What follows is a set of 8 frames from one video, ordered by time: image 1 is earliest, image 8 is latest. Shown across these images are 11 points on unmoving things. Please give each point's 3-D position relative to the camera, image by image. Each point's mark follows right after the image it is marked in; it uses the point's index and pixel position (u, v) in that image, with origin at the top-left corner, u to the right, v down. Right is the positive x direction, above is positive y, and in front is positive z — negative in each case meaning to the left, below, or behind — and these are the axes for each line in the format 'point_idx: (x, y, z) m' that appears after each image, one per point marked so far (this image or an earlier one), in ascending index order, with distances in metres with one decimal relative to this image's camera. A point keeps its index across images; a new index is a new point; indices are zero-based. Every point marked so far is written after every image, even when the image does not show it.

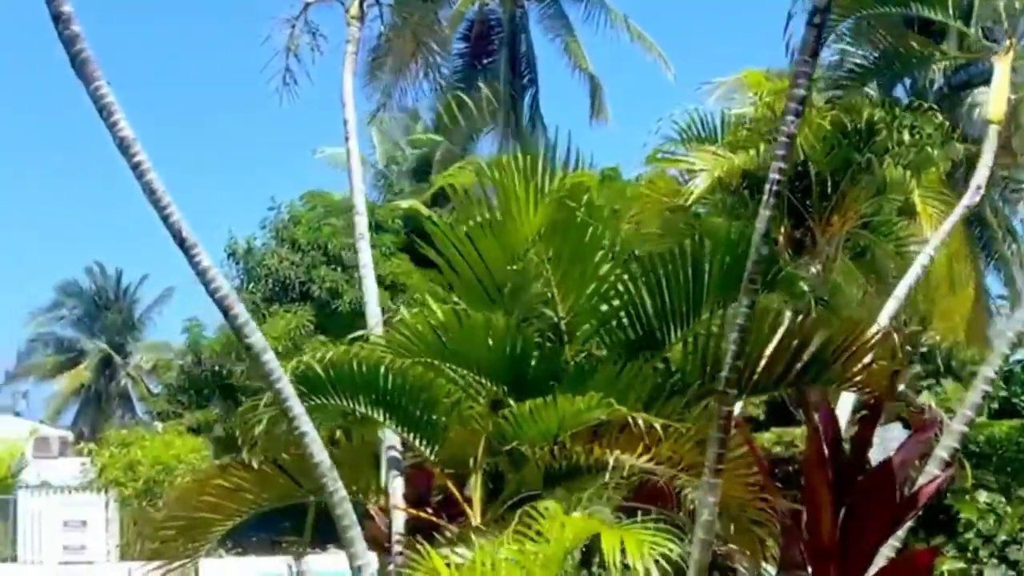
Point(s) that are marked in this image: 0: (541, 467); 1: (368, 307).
0: (+0.1, -0.6, +3.9) m
1: (-0.6, -0.1, +4.9) m
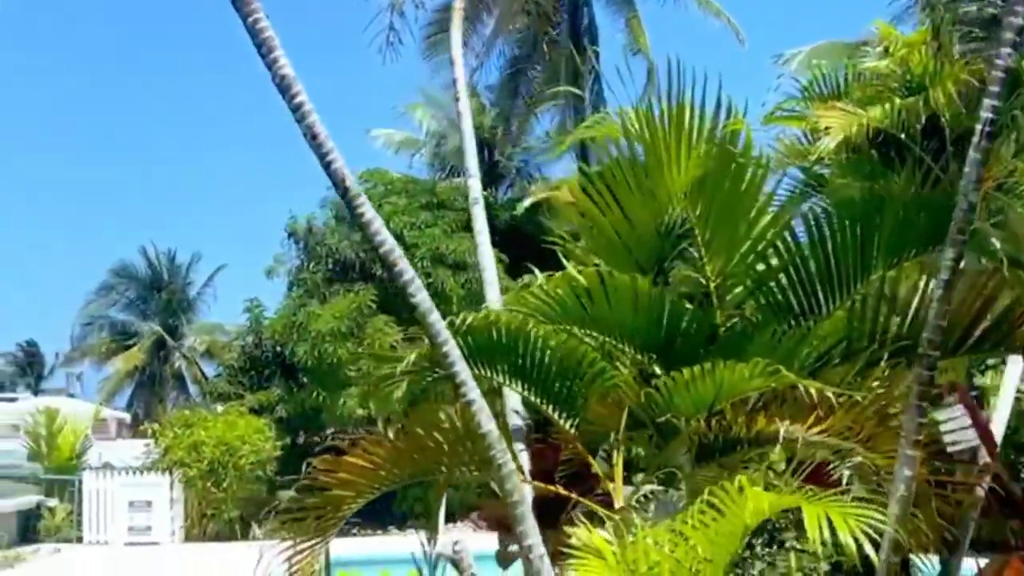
0: (+0.6, -0.5, +3.7) m
1: (-0.1, 0.0, +4.7) m
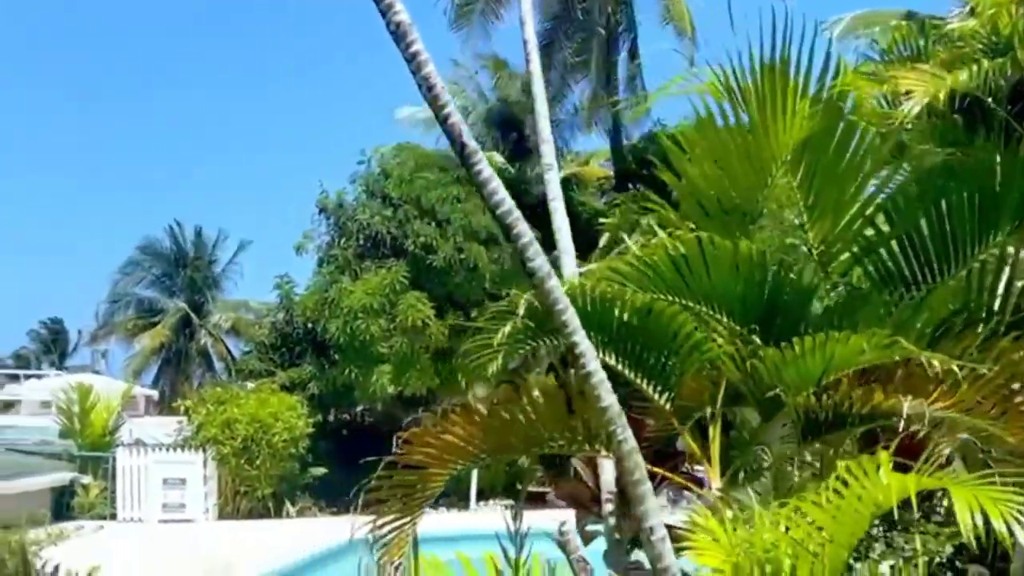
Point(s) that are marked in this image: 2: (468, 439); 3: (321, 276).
0: (+0.9, -0.4, +3.5) m
1: (+0.2, +0.1, +4.5) m
2: (-0.1, -0.5, +3.4) m
3: (-2.6, +0.2, +15.0) m
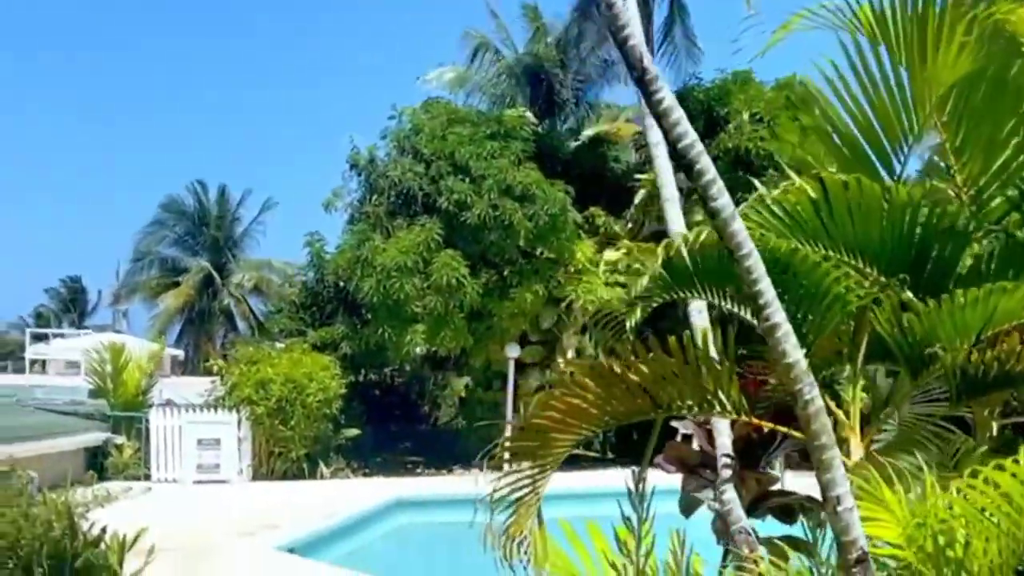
0: (+1.3, -0.2, +3.2) m
1: (+0.6, +0.3, +4.2) m
2: (+0.2, -0.3, +3.1) m
3: (-2.1, +0.7, +14.7) m
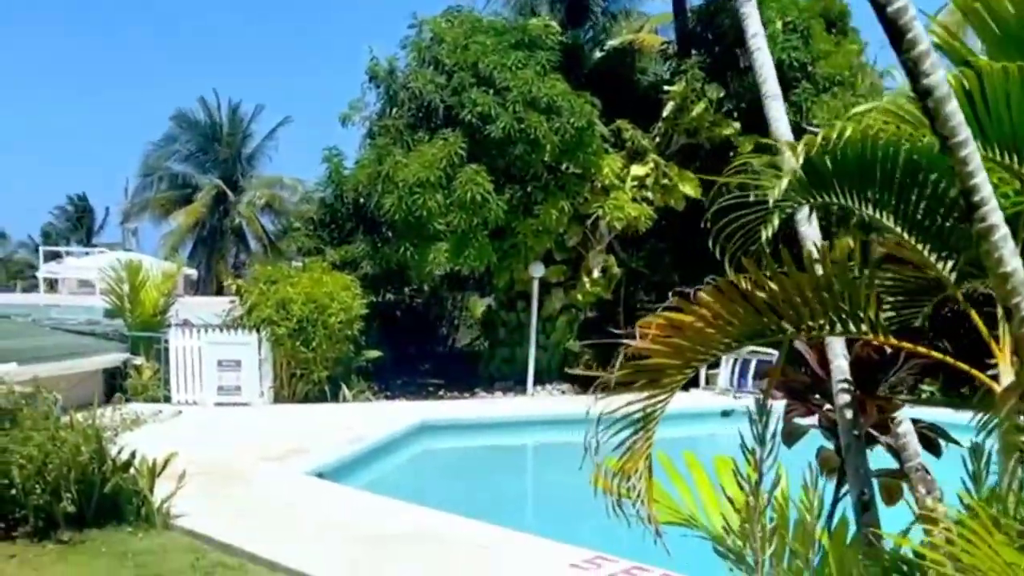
0: (+1.5, 0.0, +2.8) m
1: (+0.9, +0.6, +3.8) m
2: (+0.5, -0.1, +2.7) m
3: (-1.8, +1.8, +14.2) m
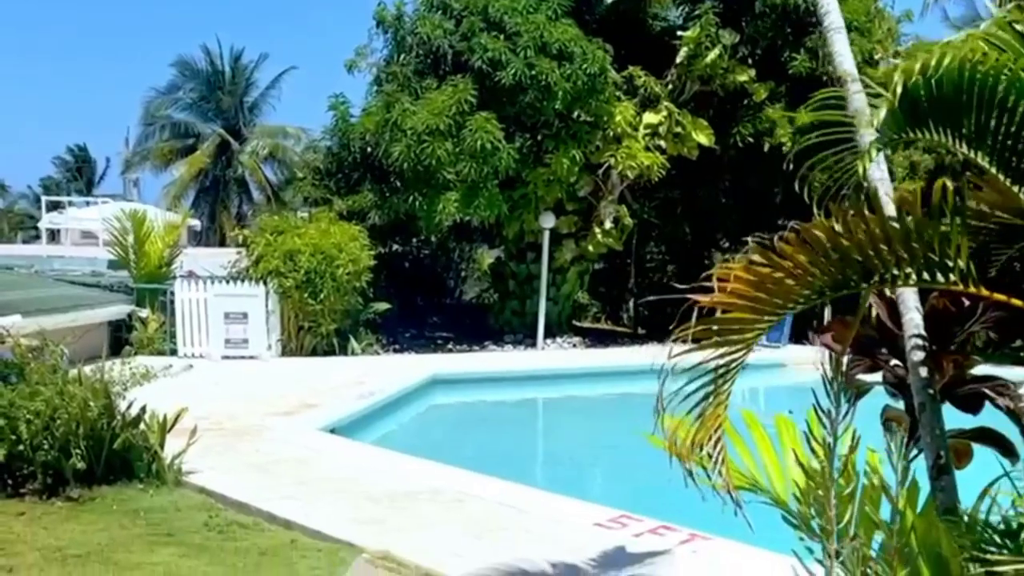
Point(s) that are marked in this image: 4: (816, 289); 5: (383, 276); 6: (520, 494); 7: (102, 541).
0: (+1.7, +0.1, +2.6) m
1: (+1.0, +0.8, +3.5) m
2: (+0.6, 0.0, +2.5) m
3: (-1.7, +2.4, +13.9) m
4: (+0.7, 0.0, +2.5) m
5: (-1.8, +0.2, +15.8) m
6: (+0.1, -1.2, +6.5) m
7: (-2.0, -1.3, +5.6) m
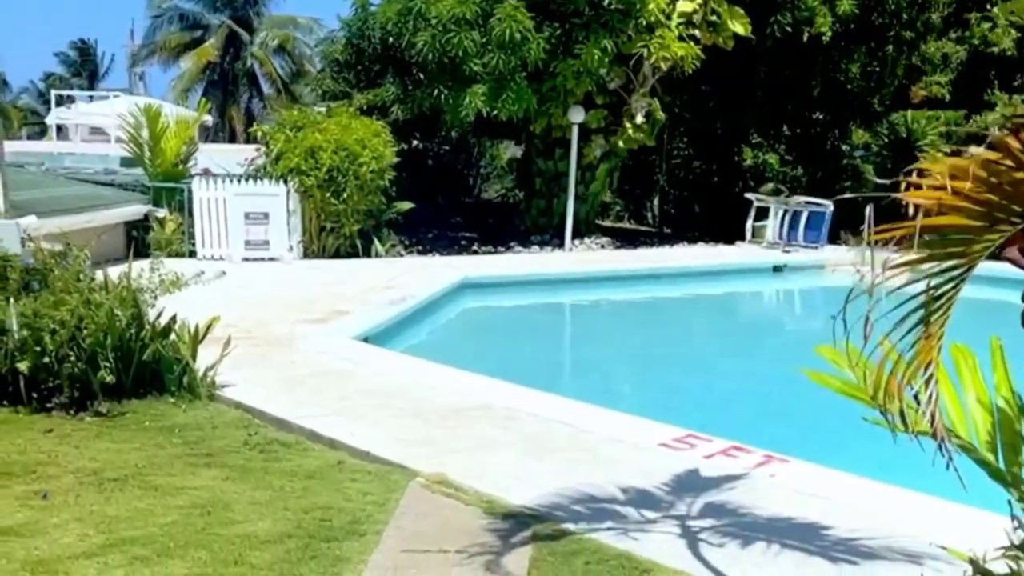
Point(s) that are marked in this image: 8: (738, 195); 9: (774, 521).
0: (+2.0, +0.3, +2.1) m
1: (+1.3, +1.0, +2.9) m
2: (+0.9, +0.2, +2.0) m
3: (-1.3, +3.6, +13.1) m
4: (+1.0, +0.2, +2.0) m
5: (-1.5, +1.6, +15.3) m
6: (+0.4, -0.7, +6.1) m
7: (-1.7, -0.8, +5.2) m
8: (+3.8, +1.5, +18.5) m
9: (+1.0, -0.9, +4.4) m
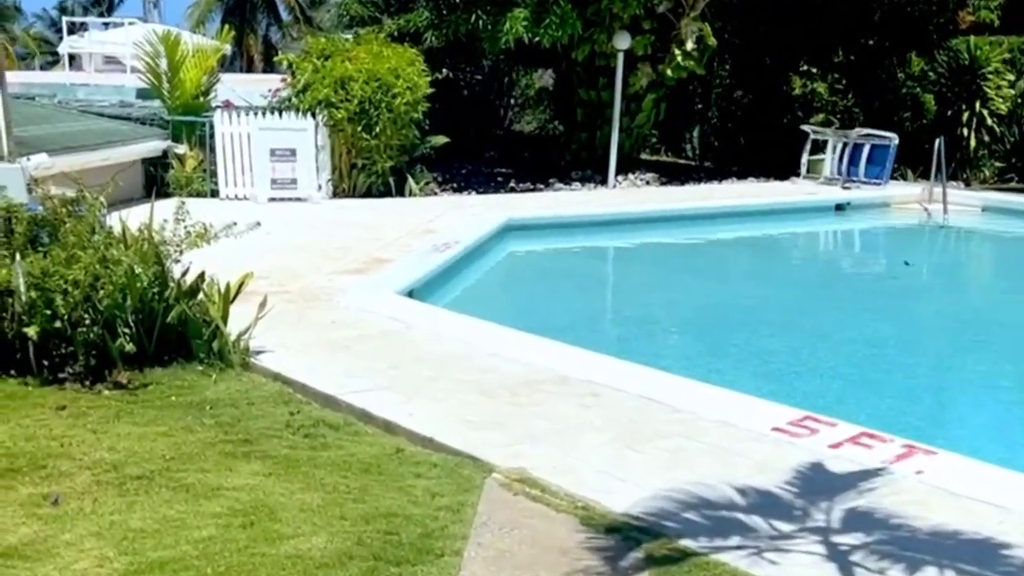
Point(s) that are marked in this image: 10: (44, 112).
0: (+2.3, +0.2, +1.2) m
1: (+1.6, +1.1, +2.0) m
2: (+1.2, +0.2, +1.1) m
3: (-0.9, +4.2, +12.1) m
4: (+1.3, +0.1, +1.2) m
5: (-1.0, +2.4, +14.3) m
6: (+0.7, -0.5, +5.3) m
7: (-1.4, -0.7, +4.5) m
8: (+4.3, +2.5, +17.5) m
9: (+1.4, -0.8, +3.6) m
10: (-4.7, +1.8, +11.3) m
